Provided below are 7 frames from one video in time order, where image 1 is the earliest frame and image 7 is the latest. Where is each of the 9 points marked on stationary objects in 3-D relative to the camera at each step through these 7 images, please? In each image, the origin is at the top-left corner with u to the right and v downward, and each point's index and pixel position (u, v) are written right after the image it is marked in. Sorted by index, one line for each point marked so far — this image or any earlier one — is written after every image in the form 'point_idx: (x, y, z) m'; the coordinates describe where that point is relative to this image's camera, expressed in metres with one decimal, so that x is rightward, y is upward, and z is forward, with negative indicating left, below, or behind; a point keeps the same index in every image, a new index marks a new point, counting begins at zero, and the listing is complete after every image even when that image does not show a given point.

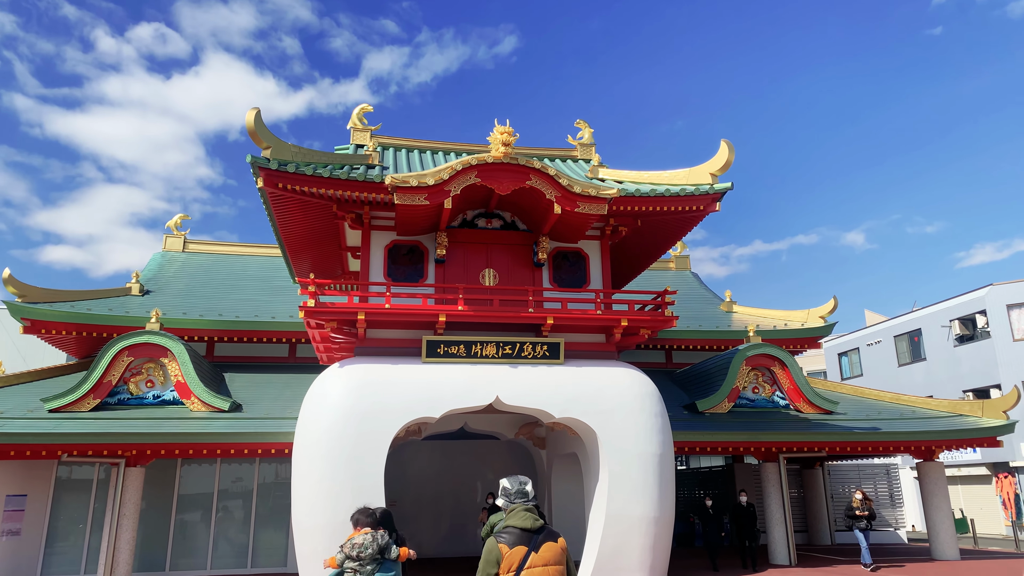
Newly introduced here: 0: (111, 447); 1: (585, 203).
0: (-7.0, -2.7, +10.6) m
1: (+1.1, +1.4, +10.3) m
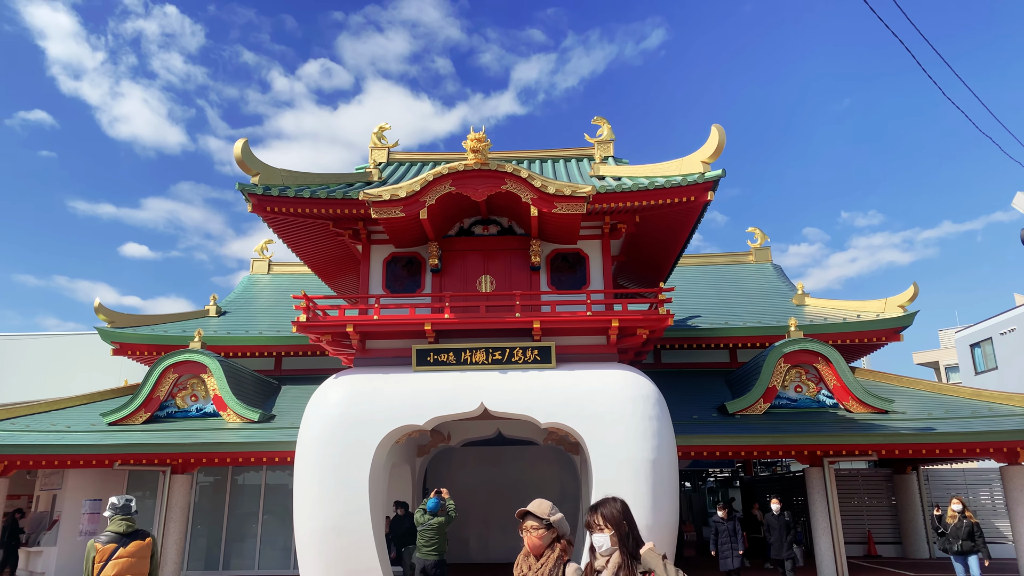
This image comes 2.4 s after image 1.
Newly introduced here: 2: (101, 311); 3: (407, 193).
0: (-6.9, -3.2, +11.8) m
1: (+0.8, +1.3, +10.0) m
2: (-10.6, -0.6, +16.2) m
3: (-1.7, +1.5, +9.9) m
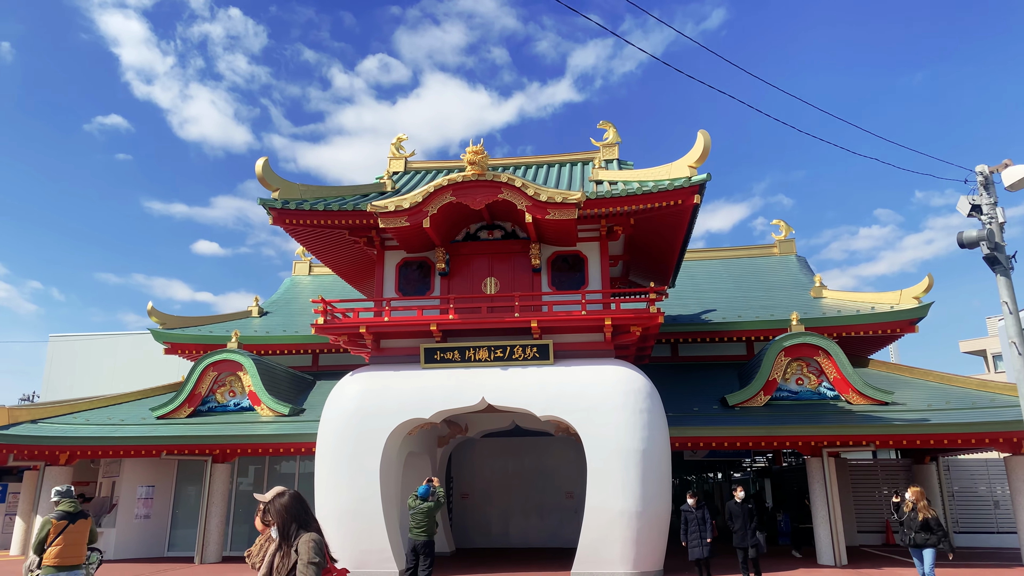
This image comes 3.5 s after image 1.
0: (-6.7, -3.4, +13.0) m
1: (+0.7, +1.3, +10.6) m
2: (-10.2, -0.7, +17.7) m
3: (-1.8, +1.4, +10.7) m
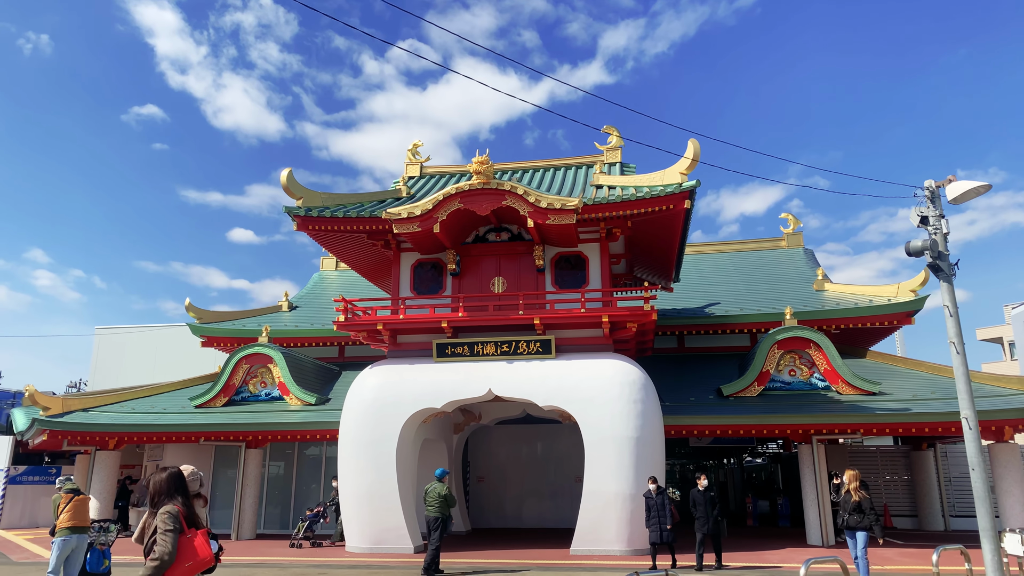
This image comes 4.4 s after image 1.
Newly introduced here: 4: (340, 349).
0: (-6.5, -3.4, +14.2) m
1: (+0.8, +1.3, +11.4) m
2: (-9.8, -0.7, +18.9) m
3: (-1.7, +1.4, +11.6) m
4: (-5.2, -1.8, +18.6) m
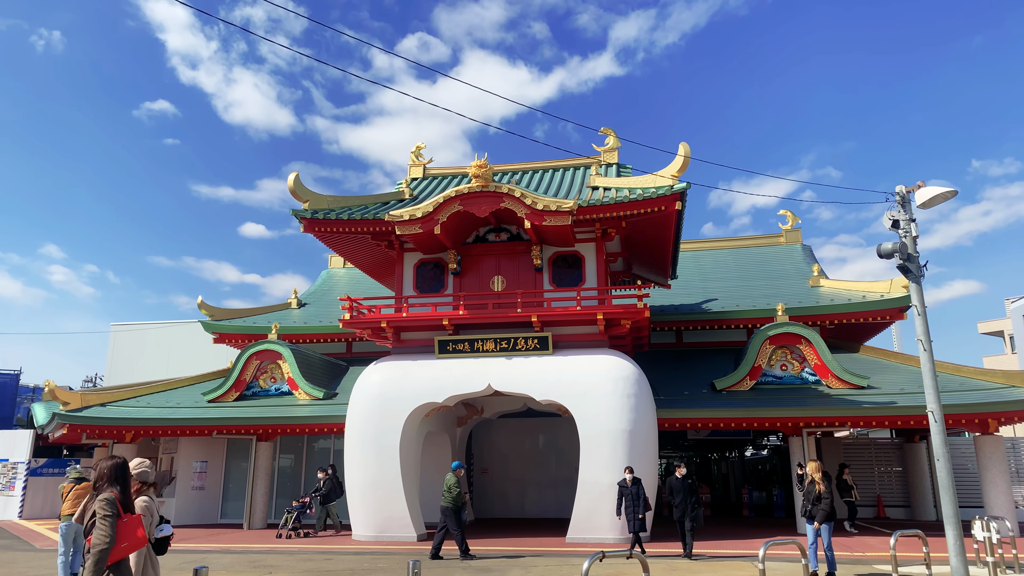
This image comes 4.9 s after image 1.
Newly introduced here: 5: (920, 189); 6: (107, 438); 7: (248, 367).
0: (-6.5, -3.3, +14.8) m
1: (+0.7, +1.4, +11.9) m
2: (-9.7, -0.6, +19.5) m
3: (-1.7, +1.4, +12.1) m
4: (-5.1, -1.8, +19.2) m
5: (+4.9, +1.2, +7.5) m
6: (-9.9, -3.7, +15.2) m
7: (-6.7, -2.0, +15.8) m
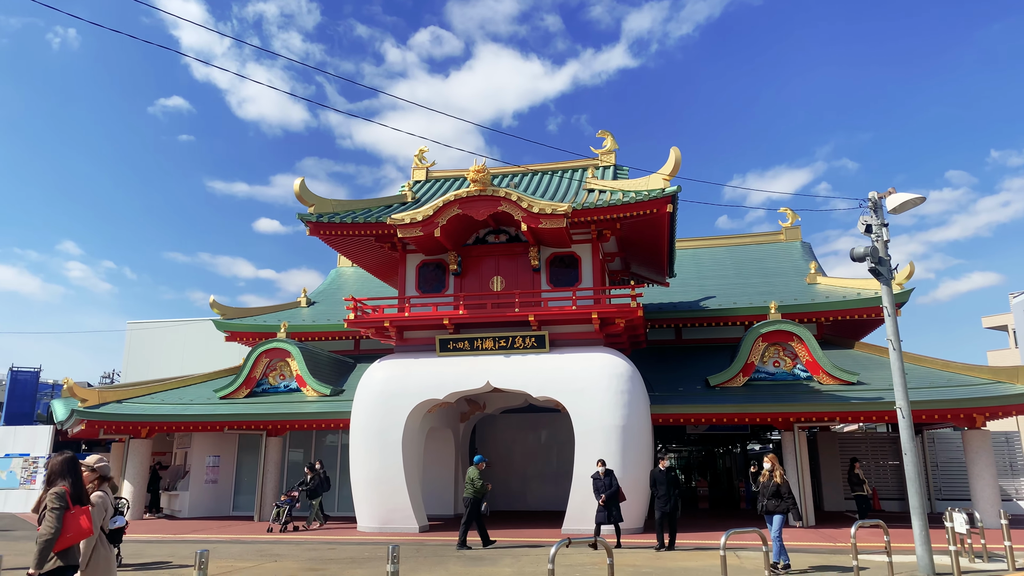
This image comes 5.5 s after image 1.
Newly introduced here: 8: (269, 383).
0: (-6.4, -3.4, +15.4) m
1: (+0.7, +1.3, +12.3) m
2: (-9.7, -0.6, +20.1) m
3: (-1.8, +1.4, +12.5) m
4: (-5.0, -1.8, +19.7) m
5: (+4.8, +1.2, +7.8) m
6: (-9.9, -3.7, +15.8) m
7: (-6.7, -2.0, +16.3) m
8: (-6.4, -2.5, +16.4) m
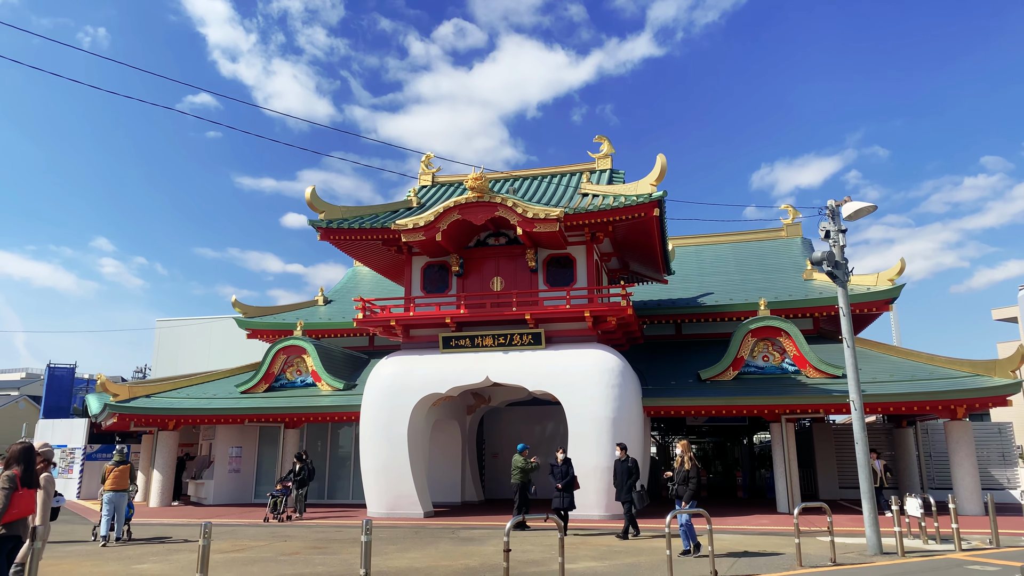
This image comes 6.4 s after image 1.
0: (-6.4, -3.4, +16.4) m
1: (+0.6, +1.3, +13.0) m
2: (-9.5, -0.6, +21.2) m
3: (-1.8, +1.4, +13.3) m
4: (-4.8, -1.7, +20.6) m
5: (+4.6, +1.2, +8.4) m
6: (-9.8, -3.8, +16.9) m
7: (-6.6, -2.1, +17.3) m
8: (-6.3, -2.5, +17.4) m
